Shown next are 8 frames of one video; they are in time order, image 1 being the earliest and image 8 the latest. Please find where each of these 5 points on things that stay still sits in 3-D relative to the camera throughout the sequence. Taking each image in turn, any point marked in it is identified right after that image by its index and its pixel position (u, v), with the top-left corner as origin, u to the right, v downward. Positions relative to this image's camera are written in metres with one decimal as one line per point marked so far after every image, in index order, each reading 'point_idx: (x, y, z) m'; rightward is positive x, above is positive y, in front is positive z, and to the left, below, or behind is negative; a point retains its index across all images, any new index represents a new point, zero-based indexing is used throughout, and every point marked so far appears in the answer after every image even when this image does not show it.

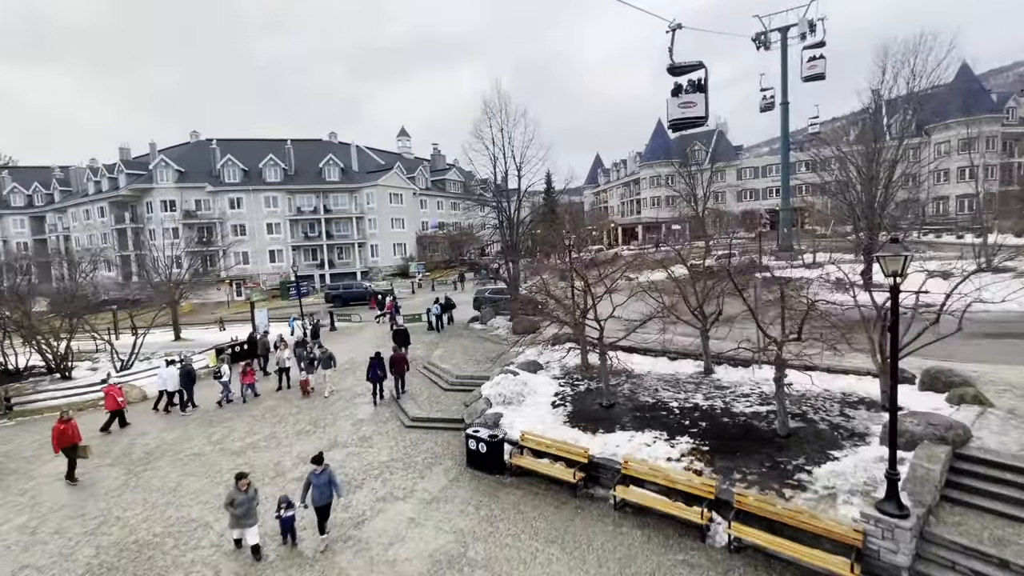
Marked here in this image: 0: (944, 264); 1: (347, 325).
0: (+15.3, +0.7, +17.1) m
1: (-5.5, -1.2, +15.7) m
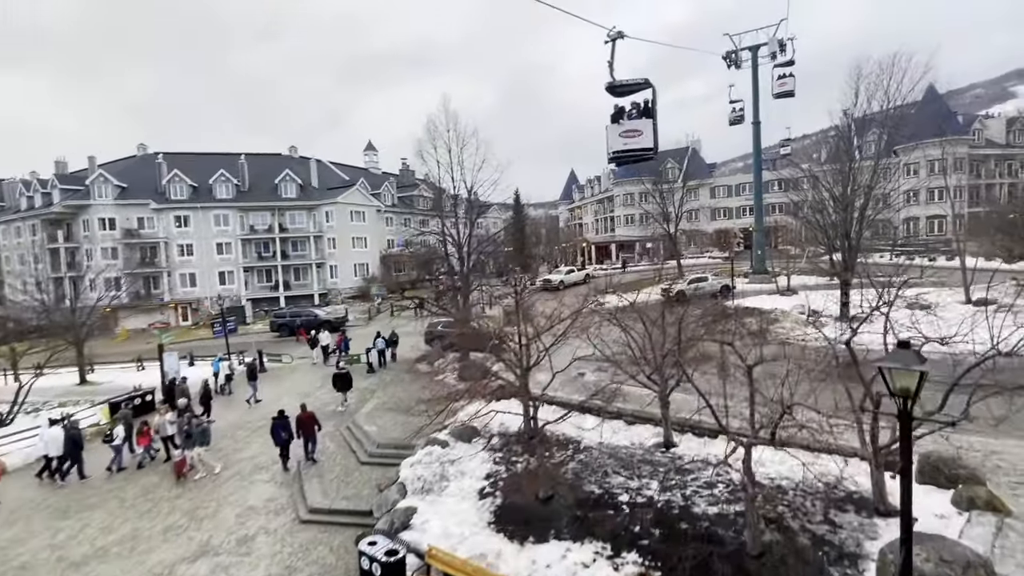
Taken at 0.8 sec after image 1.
0: (+13.8, -0.3, +16.3) m
1: (-6.9, -2.3, +14.0) m
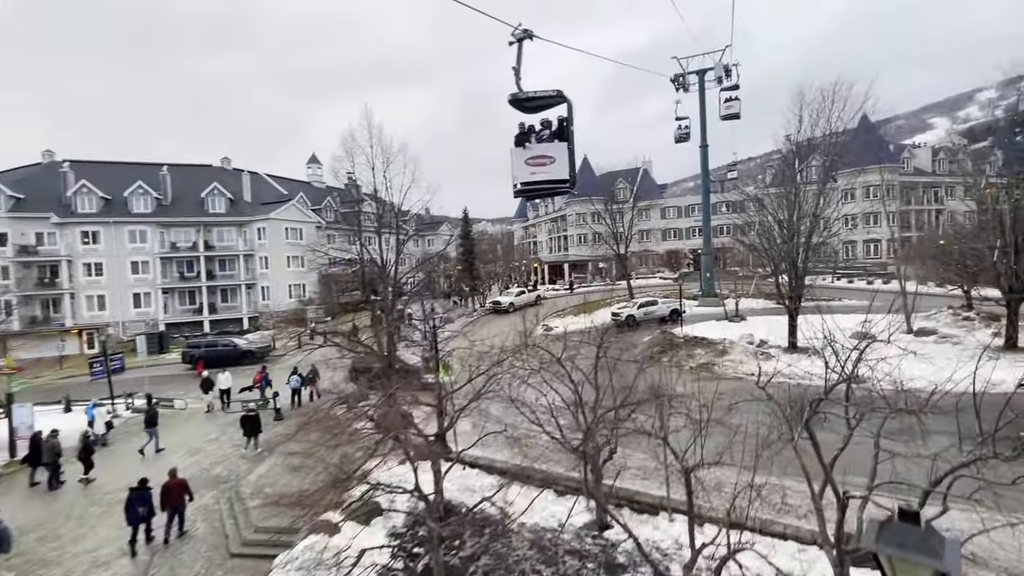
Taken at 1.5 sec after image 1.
0: (+11.8, -1.3, +16.1) m
1: (-8.6, -3.1, +12.1) m
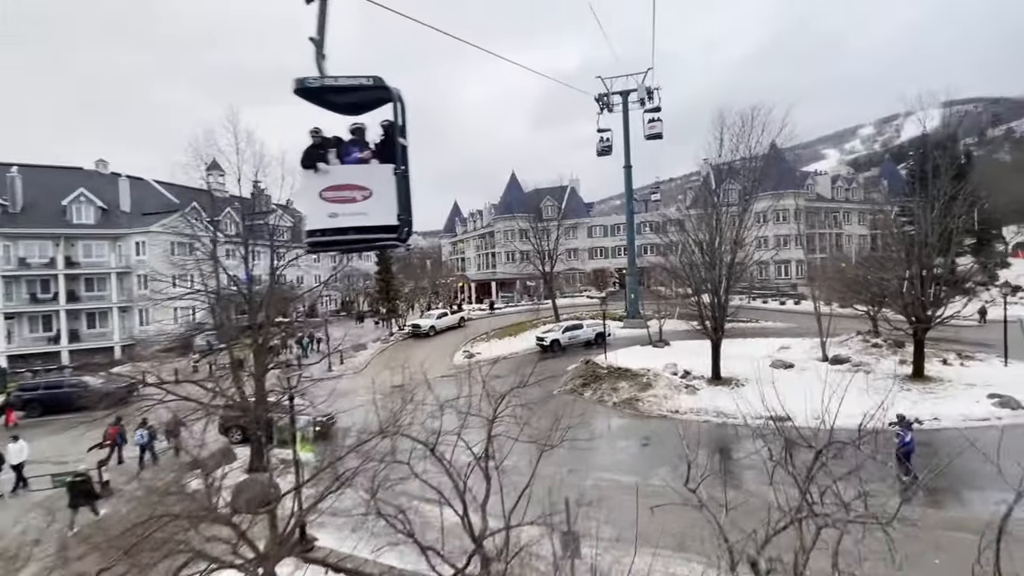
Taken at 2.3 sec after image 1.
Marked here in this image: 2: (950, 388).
0: (+9.0, -2.2, +16.0) m
1: (-10.7, -3.9, +9.1) m
2: (+11.2, -2.6, +12.2) m
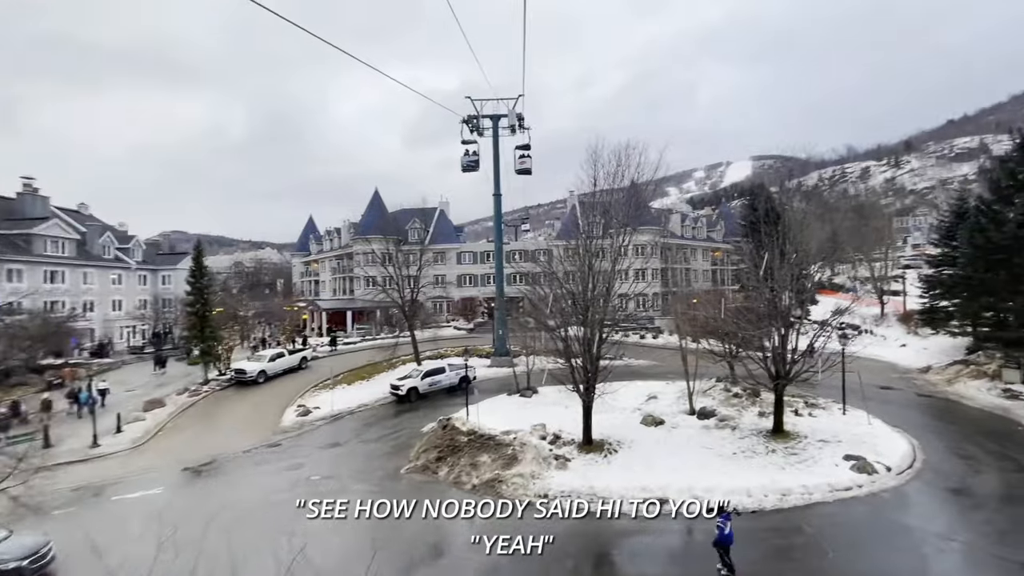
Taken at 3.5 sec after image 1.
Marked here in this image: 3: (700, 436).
0: (+4.4, -3.7, +15.1) m
1: (-12.8, -4.8, +3.2) m
2: (+7.5, -4.0, +12.0) m
3: (+5.1, -4.0, +13.0) m
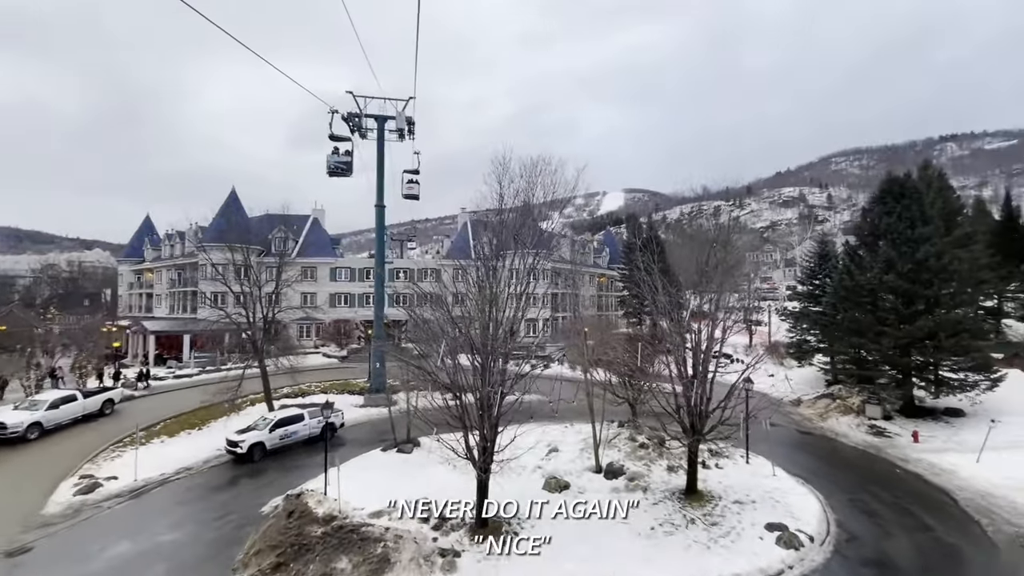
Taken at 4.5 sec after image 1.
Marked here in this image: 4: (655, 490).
0: (+1.1, -4.7, +13.0) m
1: (-12.8, -4.9, -2.6) m
2: (+4.8, -5.1, +10.7) m
3: (+2.3, -5.0, +11.1) m
4: (+3.6, -5.0, +11.9) m
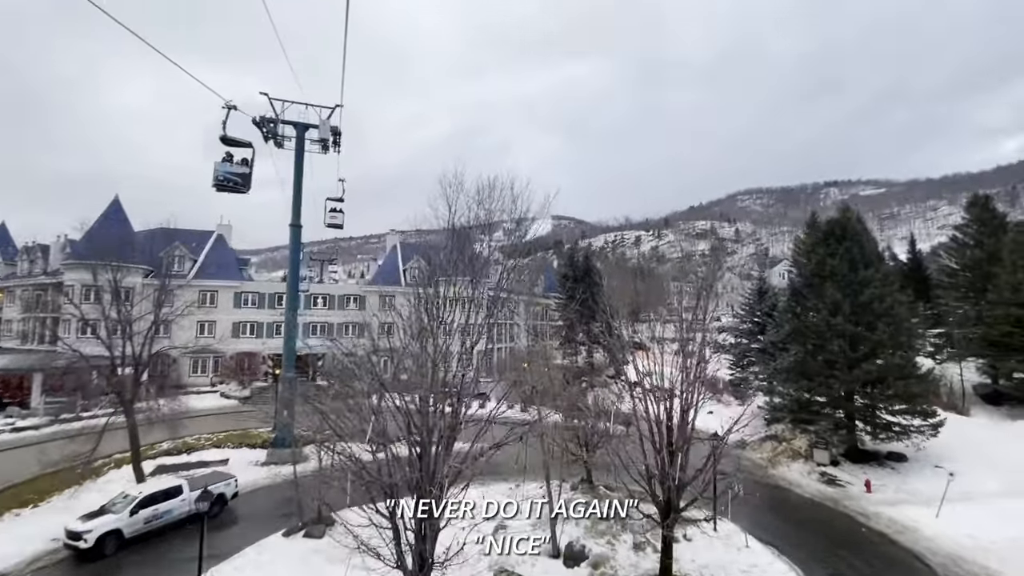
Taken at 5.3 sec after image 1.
0: (-0.2, -5.8, +10.7) m
1: (-11.7, -4.9, -6.8) m
2: (+3.8, -6.1, +9.0) m
3: (+1.3, -6.0, +9.0) m
4: (+2.4, -6.0, +10.0) m
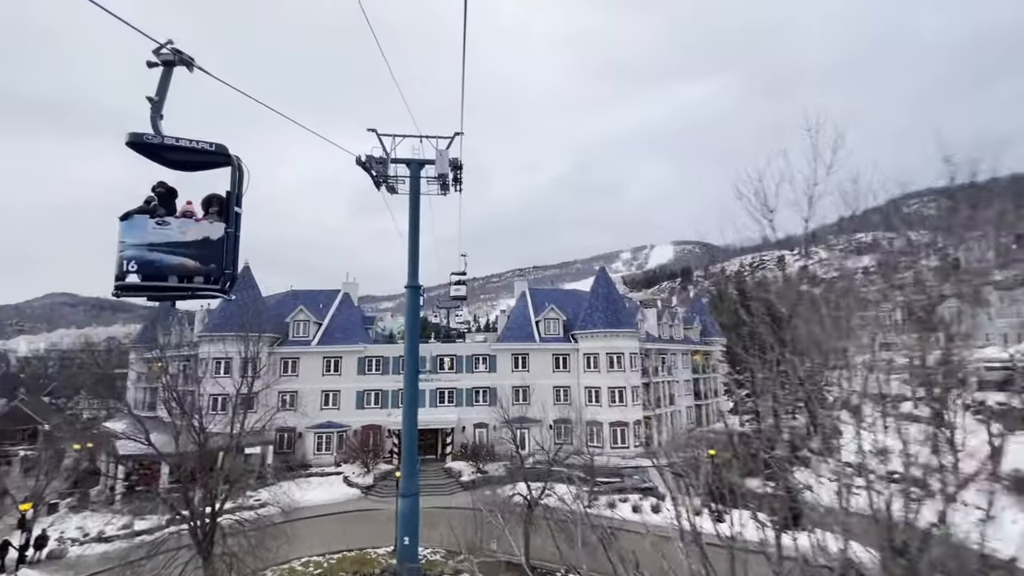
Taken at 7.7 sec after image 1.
0: (+3.3, -7.2, +3.9) m
1: (-12.1, -5.9, -10.1) m
2: (+6.8, -7.1, +1.3) m
3: (+4.3, -7.2, +1.9) m
4: (+5.7, -7.2, +2.6) m
